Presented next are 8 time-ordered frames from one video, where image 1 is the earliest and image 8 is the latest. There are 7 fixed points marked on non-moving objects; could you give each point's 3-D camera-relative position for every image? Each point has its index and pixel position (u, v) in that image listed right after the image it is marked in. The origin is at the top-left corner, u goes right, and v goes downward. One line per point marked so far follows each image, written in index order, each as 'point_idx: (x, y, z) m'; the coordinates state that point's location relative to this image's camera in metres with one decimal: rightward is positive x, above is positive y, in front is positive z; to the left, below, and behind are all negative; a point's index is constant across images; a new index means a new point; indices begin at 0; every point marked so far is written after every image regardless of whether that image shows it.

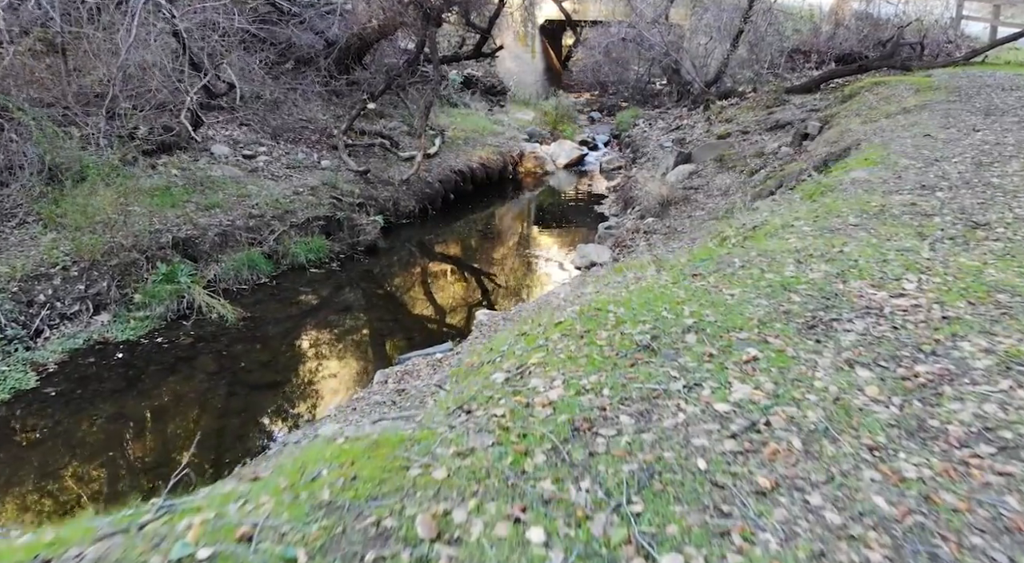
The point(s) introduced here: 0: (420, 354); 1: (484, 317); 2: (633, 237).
0: (-0.9, -0.7, +6.2) m
1: (-0.3, -0.4, +7.5) m
2: (+2.1, +0.8, +10.8) m
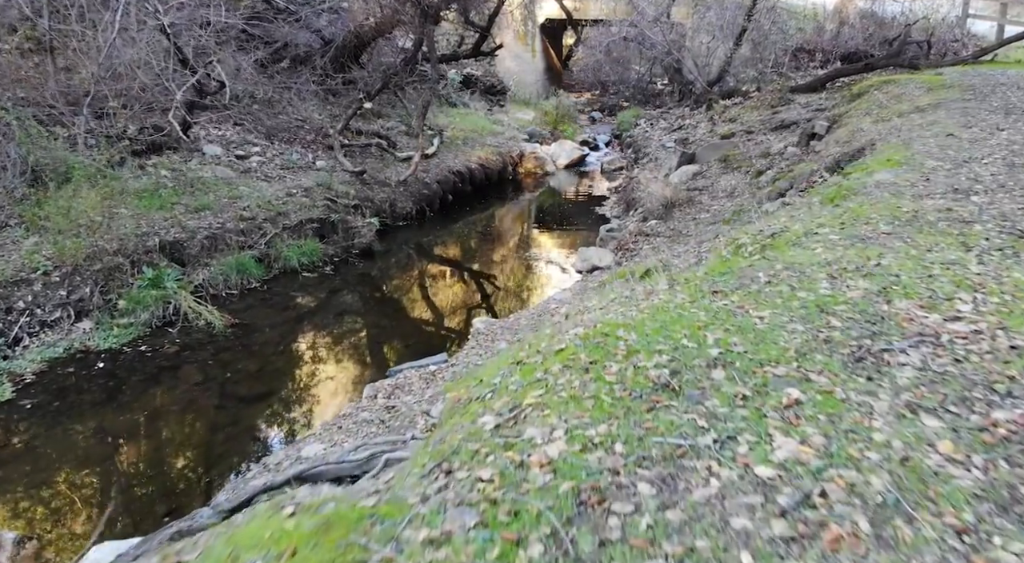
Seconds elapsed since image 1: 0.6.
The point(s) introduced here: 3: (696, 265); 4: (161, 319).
0: (-0.9, -0.8, +5.9) m
1: (-0.3, -0.5, +7.1) m
2: (+2.1, +0.7, +10.5) m
3: (+1.8, +0.1, +6.1) m
4: (-4.7, -0.5, +8.6) m
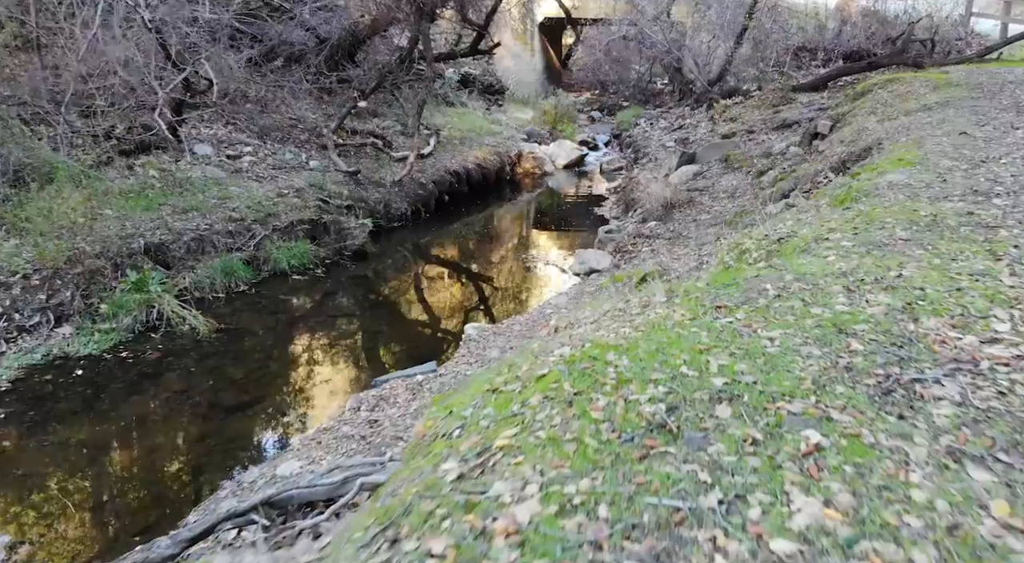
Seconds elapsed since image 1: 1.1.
0: (-1.0, -0.8, +5.6) m
1: (-0.4, -0.5, +6.9) m
2: (+2.0, +0.6, +10.2) m
3: (+1.8, +0.1, +5.8) m
4: (-4.8, -0.5, +8.4) m
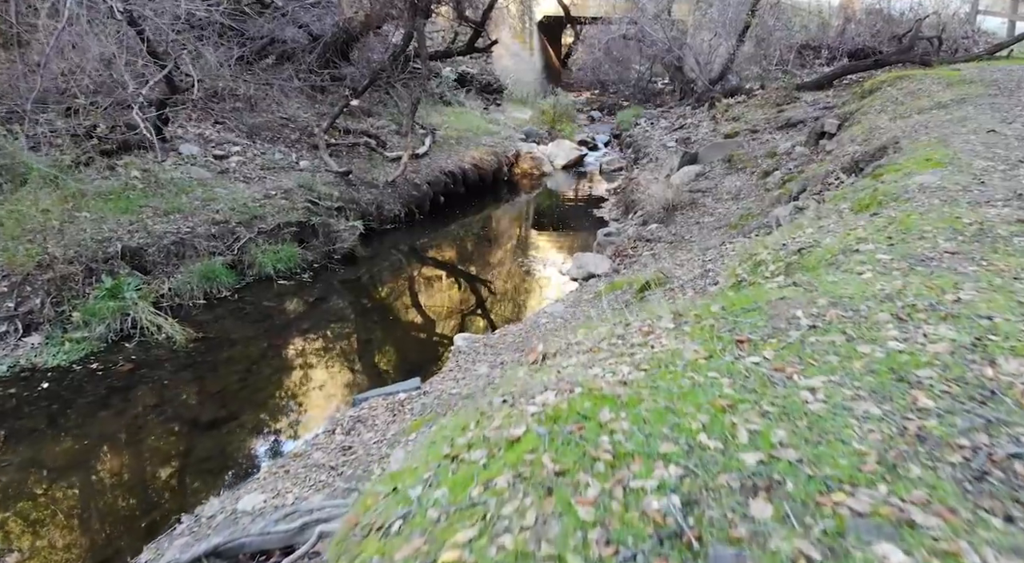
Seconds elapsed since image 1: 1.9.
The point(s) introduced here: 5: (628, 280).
0: (-1.1, -0.9, +5.2) m
1: (-0.5, -0.6, +6.4) m
2: (+1.9, +0.6, +9.8) m
3: (+1.7, 0.0, +5.4) m
4: (-4.9, -0.6, +7.9) m
5: (+1.3, 0.0, +7.2) m
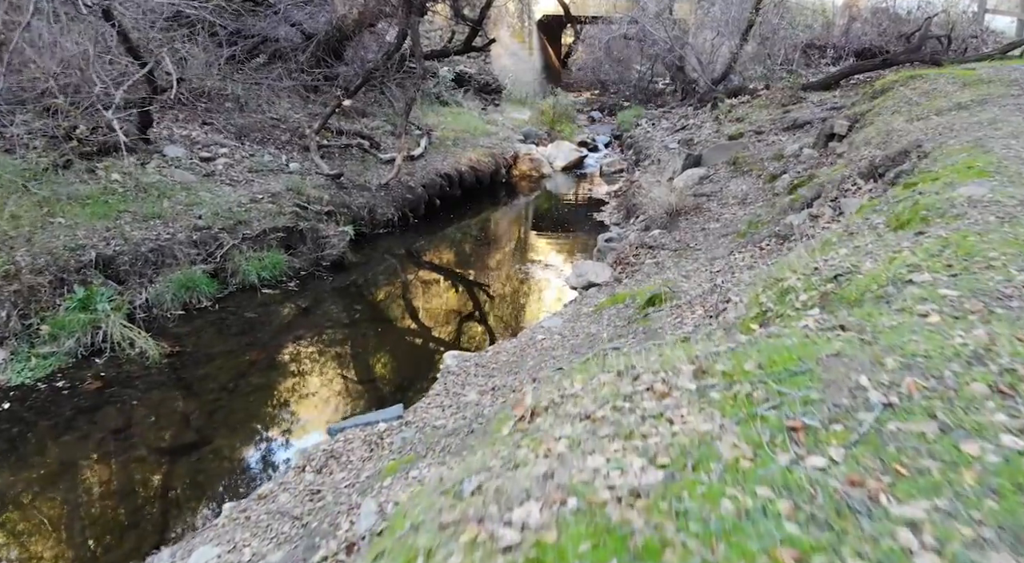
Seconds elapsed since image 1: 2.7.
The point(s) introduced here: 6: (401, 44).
0: (-1.1, -1.0, +4.7) m
1: (-0.5, -0.7, +6.0) m
2: (+1.9, +0.4, +9.4) m
3: (+1.6, -0.1, +4.9) m
4: (-4.9, -0.8, +7.5) m
5: (+1.2, -0.1, +6.7) m
6: (-2.5, +5.3, +14.4) m
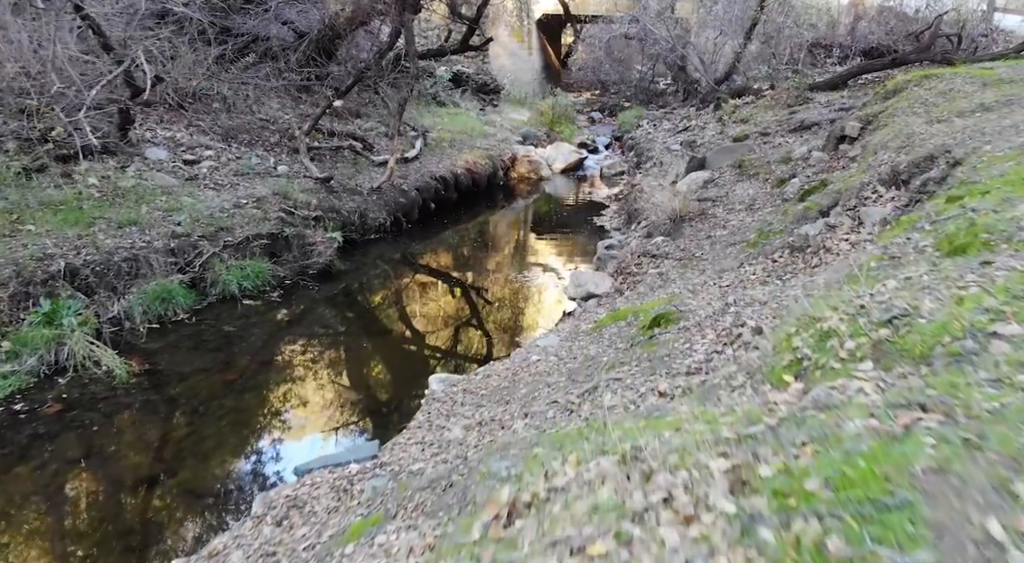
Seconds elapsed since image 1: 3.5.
0: (-1.2, -1.2, +4.2) m
1: (-0.6, -0.9, +5.5) m
2: (+1.8, +0.3, +8.9) m
3: (+1.6, -0.3, +4.4) m
4: (-5.0, -0.9, +7.0) m
5: (+1.2, -0.3, +6.2) m
6: (-2.5, +5.2, +13.9) m
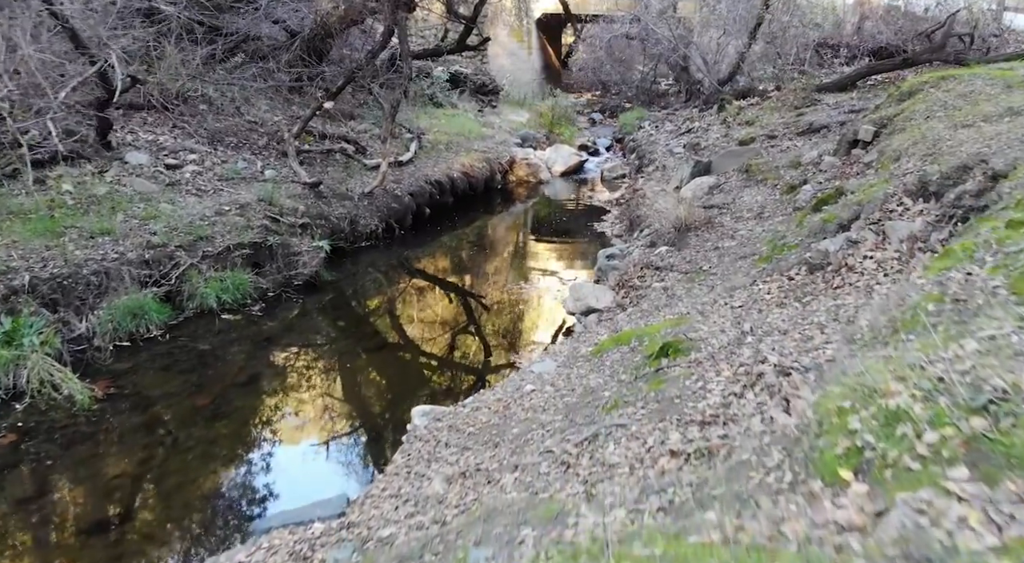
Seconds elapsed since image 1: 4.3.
0: (-1.3, -1.3, +3.7) m
1: (-0.7, -1.1, +5.0) m
2: (+1.7, +0.1, +8.4) m
3: (+1.5, -0.5, +3.9) m
4: (-5.1, -1.1, +6.5) m
5: (+1.1, -0.4, +5.7) m
6: (-2.6, +5.0, +13.4) m
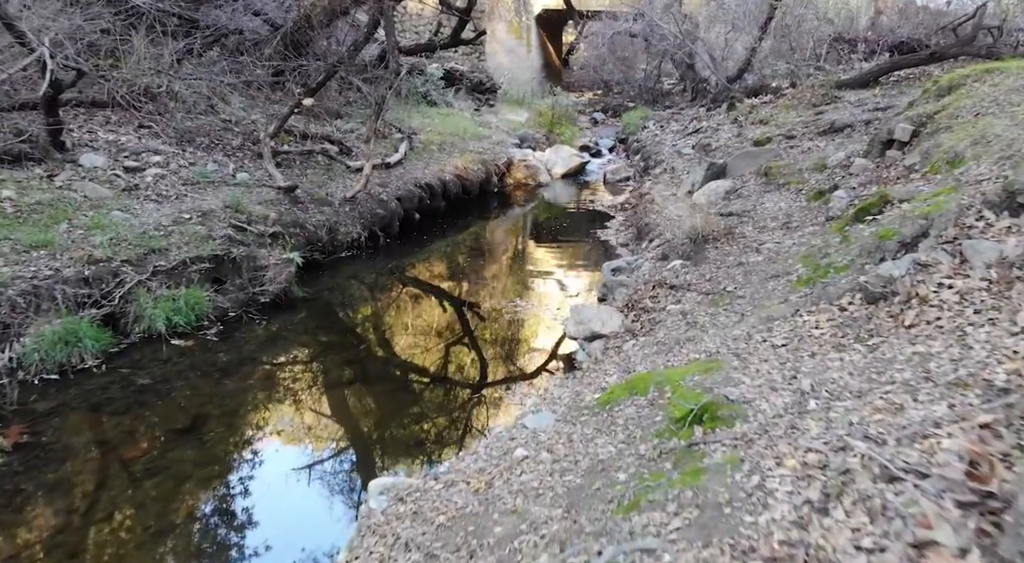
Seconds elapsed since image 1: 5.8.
0: (-1.3, -1.6, +2.6) m
1: (-0.8, -1.3, +3.9) m
2: (+1.7, -0.1, +7.3) m
3: (+1.4, -0.7, +2.8) m
4: (-5.1, -1.3, +5.4) m
5: (+1.0, -0.7, +4.6) m
6: (-2.7, +4.8, +12.3) m
